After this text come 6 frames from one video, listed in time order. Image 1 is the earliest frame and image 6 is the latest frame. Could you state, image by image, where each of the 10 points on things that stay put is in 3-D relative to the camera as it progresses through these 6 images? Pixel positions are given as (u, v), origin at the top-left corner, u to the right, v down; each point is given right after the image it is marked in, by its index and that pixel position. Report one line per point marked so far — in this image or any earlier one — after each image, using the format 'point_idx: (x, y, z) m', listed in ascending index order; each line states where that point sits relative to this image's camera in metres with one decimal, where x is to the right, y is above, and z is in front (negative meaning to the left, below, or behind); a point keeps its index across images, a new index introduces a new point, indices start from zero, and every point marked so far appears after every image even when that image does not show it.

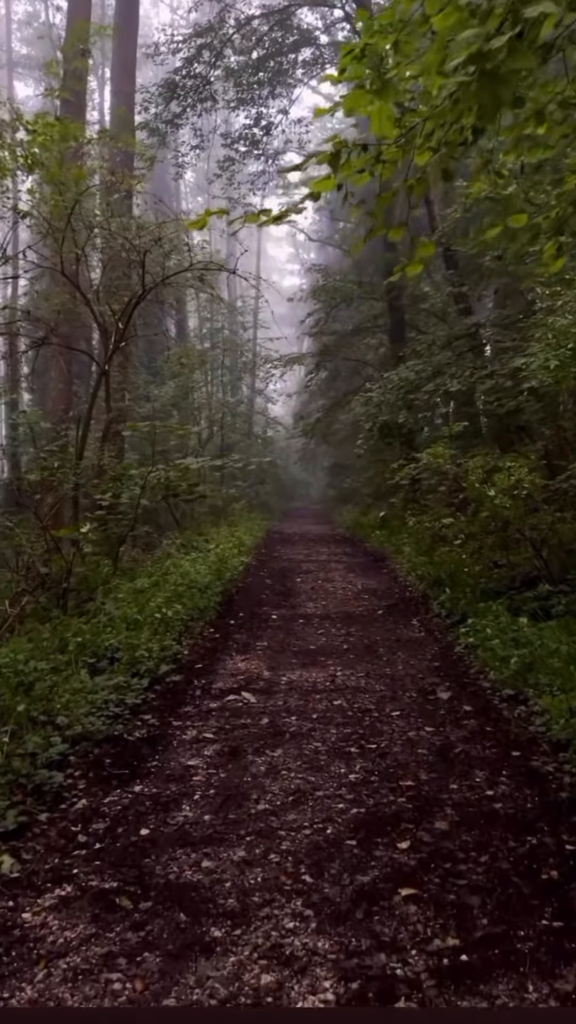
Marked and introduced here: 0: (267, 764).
0: (-0.1, -1.0, +3.6) m
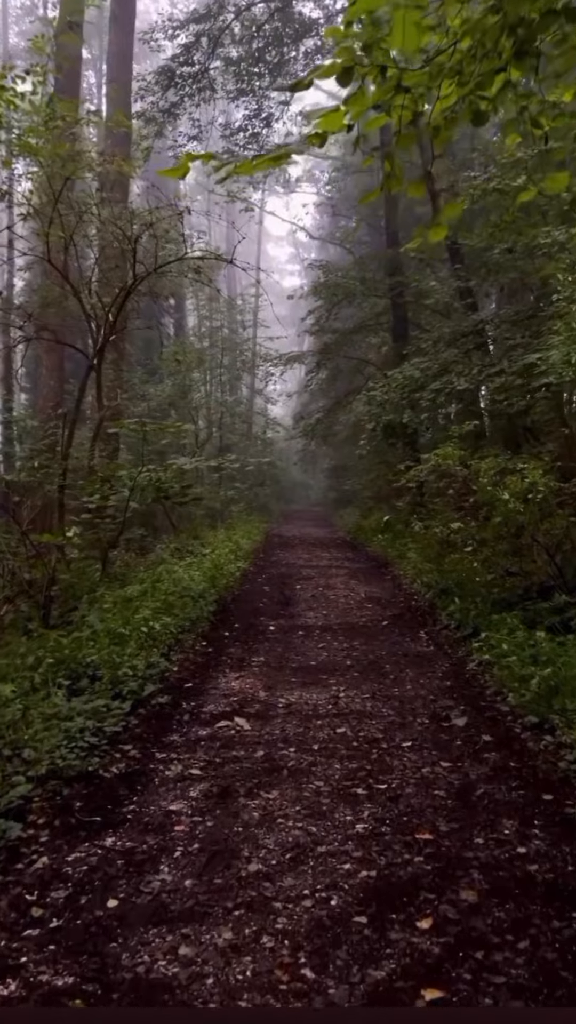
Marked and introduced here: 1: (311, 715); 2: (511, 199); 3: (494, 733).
0: (-0.1, -1.0, +3.1) m
1: (+0.1, -1.0, +4.5) m
2: (+2.5, +3.6, +10.7) m
3: (+0.9, -1.0, +4.1) m
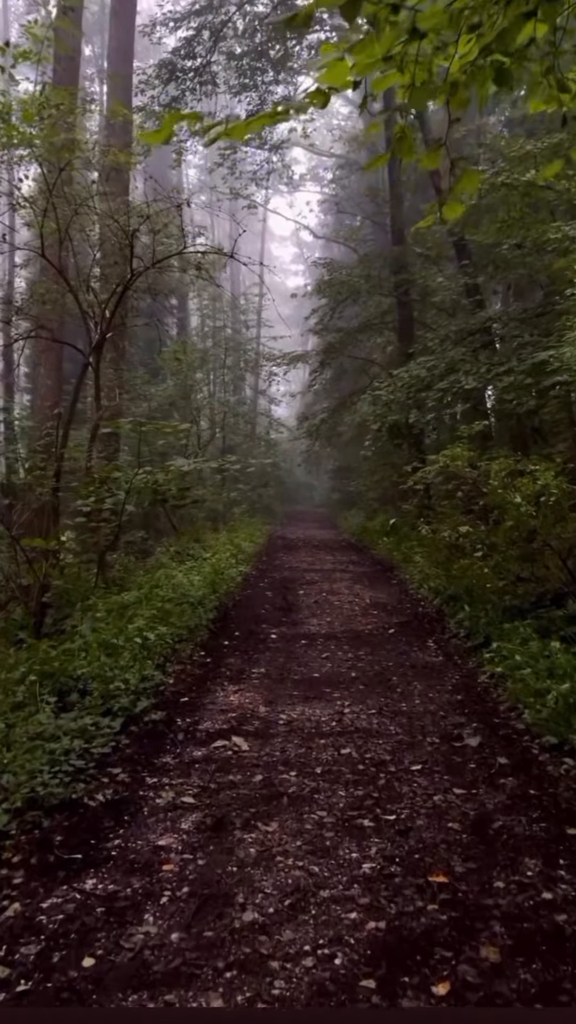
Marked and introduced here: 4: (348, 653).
0: (-0.1, -1.0, +2.9) m
1: (+0.1, -1.0, +4.2) m
2: (+2.6, +3.5, +10.4) m
3: (+0.9, -1.0, +3.8) m
4: (+0.4, -0.9, +6.1) m
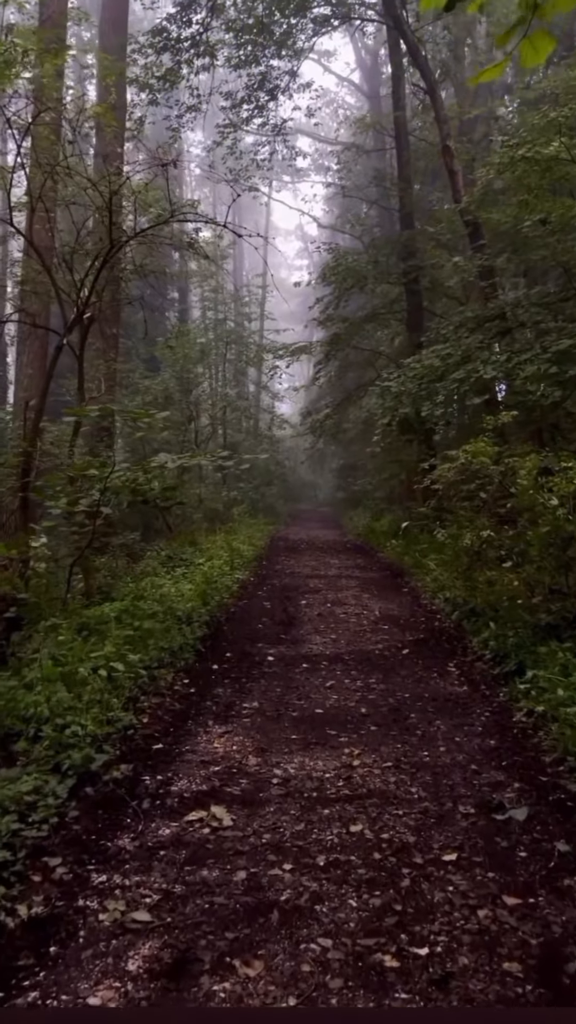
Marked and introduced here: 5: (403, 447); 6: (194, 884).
0: (-0.1, -1.0, +2.0) m
1: (+0.1, -1.0, +3.4) m
2: (+2.6, +3.5, +9.5) m
3: (+0.9, -1.0, +2.9) m
4: (+0.4, -0.9, +5.2) m
5: (+1.6, +0.9, +13.1) m
6: (-0.3, -1.0, +2.6) m
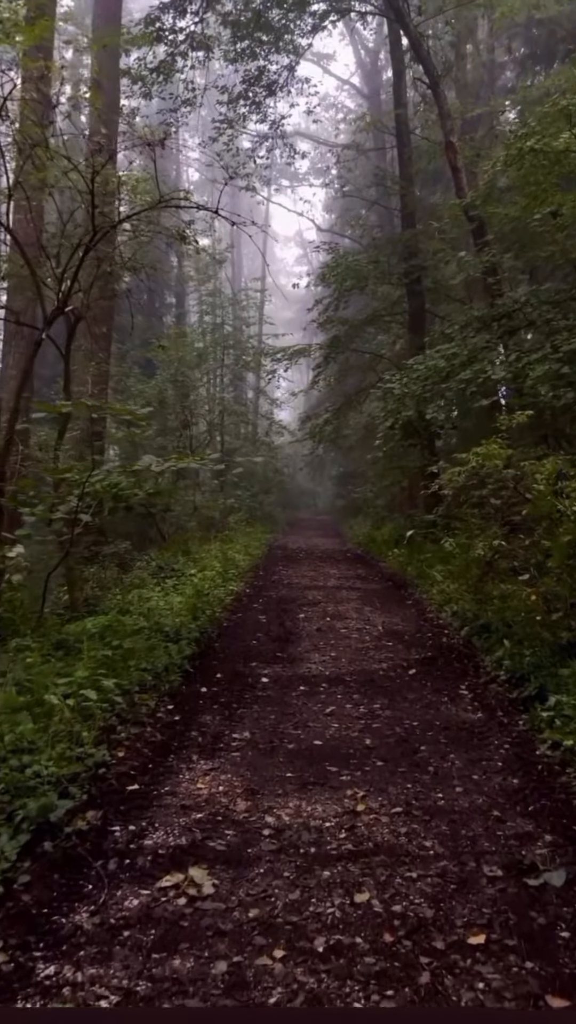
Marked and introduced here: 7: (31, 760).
0: (-0.1, -1.1, +1.5) m
1: (+0.1, -1.0, +2.9) m
2: (+2.6, +3.4, +9.1) m
3: (+0.9, -1.0, +2.4) m
4: (+0.4, -1.0, +4.7) m
5: (+1.6, +0.8, +12.6) m
6: (-0.3, -1.0, +2.1) m
7: (-0.9, -0.9, +3.3) m
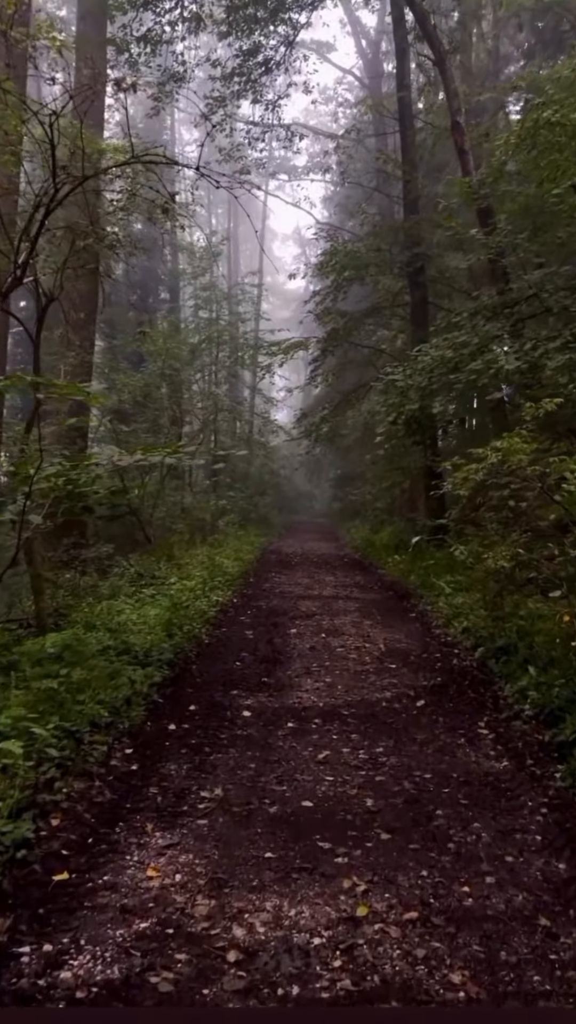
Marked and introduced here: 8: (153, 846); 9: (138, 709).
0: (-0.2, -1.1, +0.7) m
1: (0.0, -1.0, +2.0) m
2: (+2.5, +3.4, +8.3) m
3: (+0.8, -1.0, +1.6) m
4: (+0.3, -1.0, +3.9) m
5: (+1.5, +0.8, +11.8) m
6: (-0.3, -1.0, +1.3) m
7: (-1.0, -0.9, +2.5) m
8: (-0.4, -1.0, +2.9) m
9: (-0.7, -0.9, +4.3) m
